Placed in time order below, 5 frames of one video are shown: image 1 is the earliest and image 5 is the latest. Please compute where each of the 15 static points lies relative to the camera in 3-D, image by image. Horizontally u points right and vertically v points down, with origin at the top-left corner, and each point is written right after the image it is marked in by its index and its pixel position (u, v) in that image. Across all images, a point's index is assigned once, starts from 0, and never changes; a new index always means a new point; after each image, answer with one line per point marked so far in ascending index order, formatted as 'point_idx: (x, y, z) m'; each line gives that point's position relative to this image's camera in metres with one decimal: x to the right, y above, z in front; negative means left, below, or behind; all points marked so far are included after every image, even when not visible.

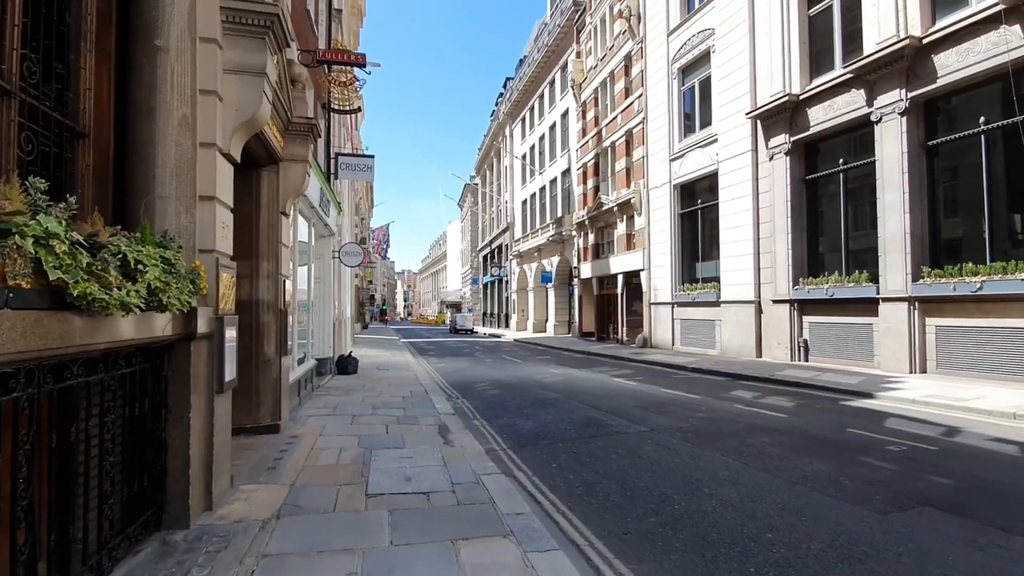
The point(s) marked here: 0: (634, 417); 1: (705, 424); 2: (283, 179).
0: (+2.0, -2.1, +9.2) m
1: (+2.9, -2.1, +8.7) m
2: (-3.0, +1.4, +7.7) m
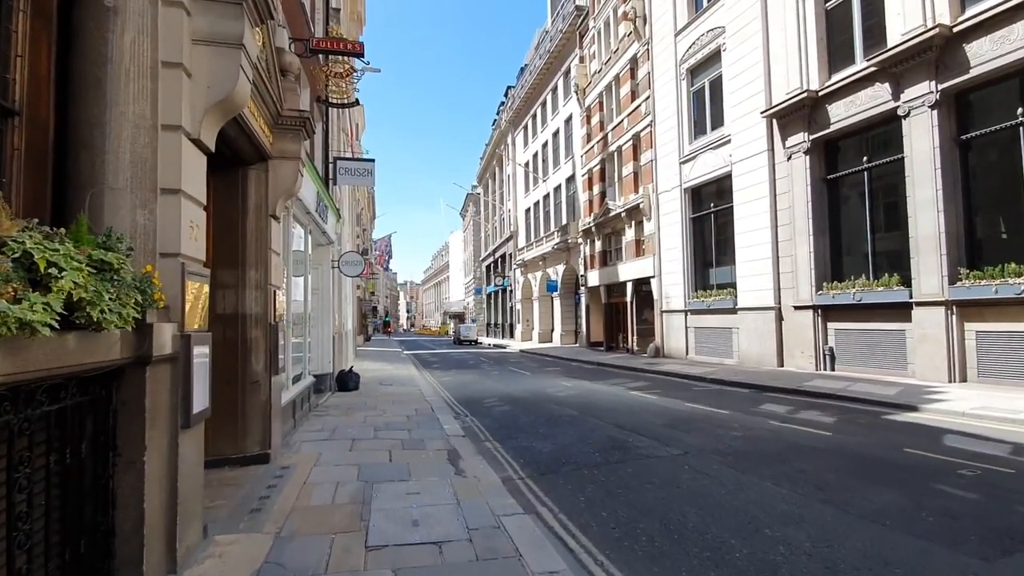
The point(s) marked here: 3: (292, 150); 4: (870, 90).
0: (+2.2, -2.2, +8.3) m
1: (+3.2, -2.1, +7.8) m
2: (-2.9, +1.3, +6.9) m
3: (-2.7, +1.7, +6.9) m
4: (+9.6, +5.3, +15.4) m
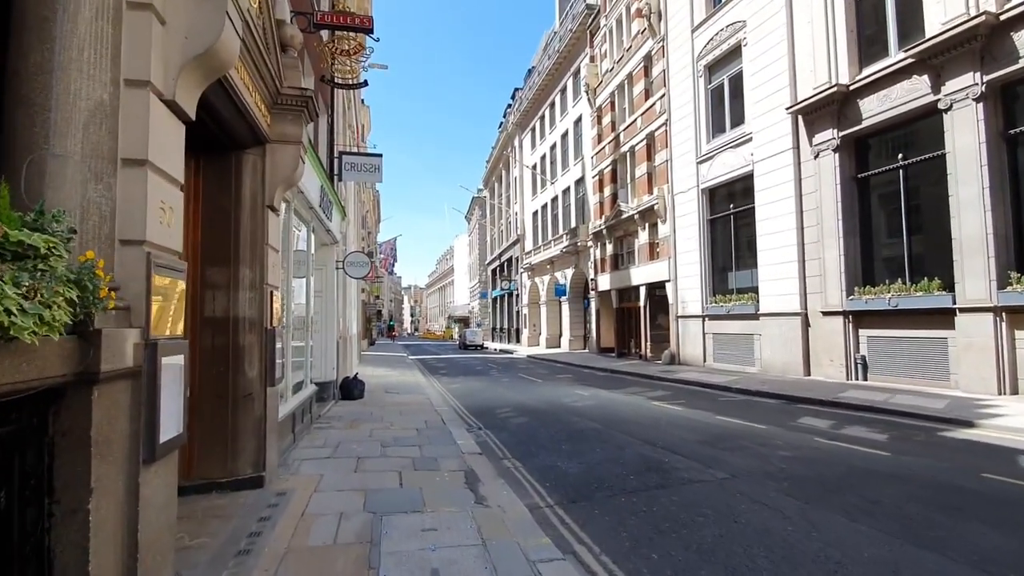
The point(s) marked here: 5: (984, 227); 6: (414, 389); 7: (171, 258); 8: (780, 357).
0: (+2.5, -2.2, +7.5) m
1: (+3.4, -2.2, +7.0) m
2: (-2.6, +1.3, +6.1) m
3: (-2.4, +1.7, +6.1) m
4: (+10.0, +5.2, +14.6) m
5: (+10.4, +1.3, +12.7) m
6: (-2.7, -2.8, +15.9) m
7: (-2.0, +0.2, +3.4) m
8: (+8.5, -2.2, +18.1) m
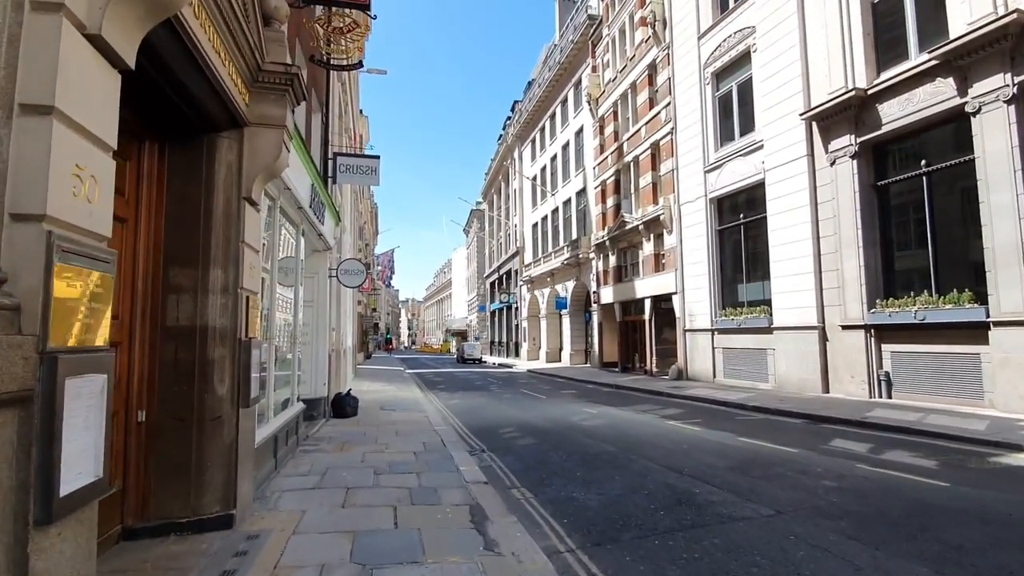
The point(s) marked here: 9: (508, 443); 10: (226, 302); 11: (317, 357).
0: (+2.6, -2.3, +6.6) m
1: (+3.6, -2.3, +6.1) m
2: (-2.4, +1.3, +5.3) m
3: (-2.2, +1.6, +5.3) m
4: (+10.1, +4.9, +13.9) m
5: (+10.5, +1.1, +11.9) m
6: (-2.6, -3.1, +15.0) m
7: (-1.9, +0.2, +2.6) m
8: (+8.5, -2.5, +17.3) m
9: (-0.1, -2.6, +9.7) m
10: (-2.5, -0.1, +5.0) m
11: (-3.9, -1.4, +11.3) m
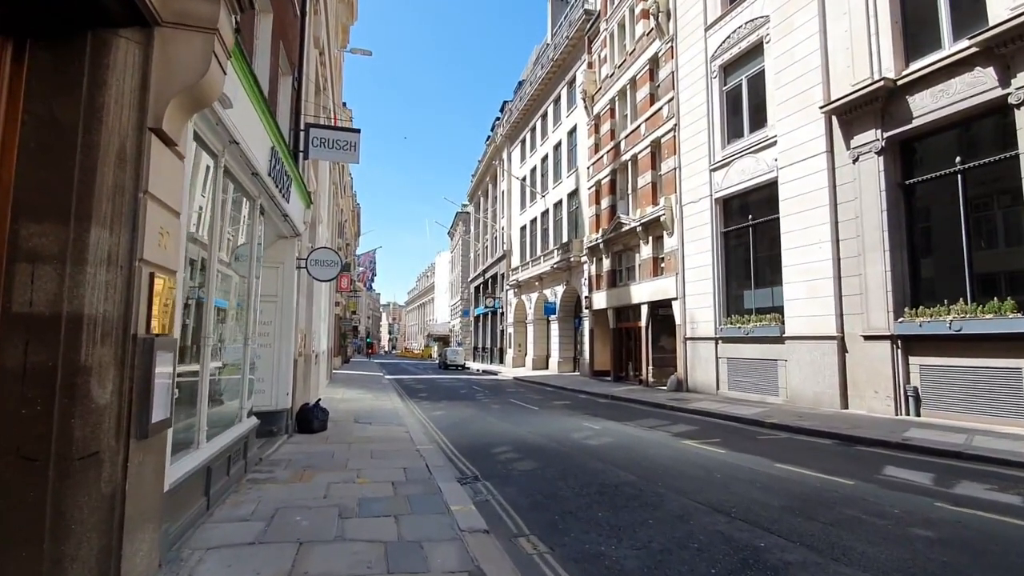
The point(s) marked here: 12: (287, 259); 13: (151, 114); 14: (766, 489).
0: (+2.7, -2.2, +5.1) m
1: (+3.7, -2.2, +4.6) m
2: (-2.2, +1.4, +3.7) m
3: (-2.0, +1.8, +3.7) m
4: (+10.1, +4.7, +12.7) m
5: (+10.5, +0.9, +10.7) m
6: (-2.8, -3.0, +13.3) m
7: (-1.6, +0.4, +1.0) m
8: (+8.3, -2.7, +15.9) m
9: (-0.1, -2.6, +8.1) m
10: (-2.3, 0.0, +3.4) m
11: (-3.9, -1.2, +9.6) m
12: (-3.9, +0.5, +10.1) m
13: (-2.2, +1.1, +3.6) m
14: (+3.1, -2.4, +7.0) m
